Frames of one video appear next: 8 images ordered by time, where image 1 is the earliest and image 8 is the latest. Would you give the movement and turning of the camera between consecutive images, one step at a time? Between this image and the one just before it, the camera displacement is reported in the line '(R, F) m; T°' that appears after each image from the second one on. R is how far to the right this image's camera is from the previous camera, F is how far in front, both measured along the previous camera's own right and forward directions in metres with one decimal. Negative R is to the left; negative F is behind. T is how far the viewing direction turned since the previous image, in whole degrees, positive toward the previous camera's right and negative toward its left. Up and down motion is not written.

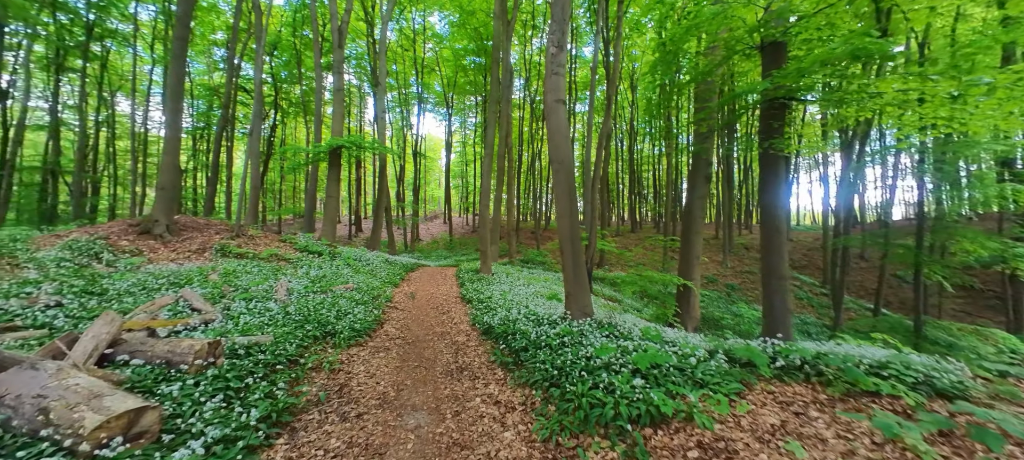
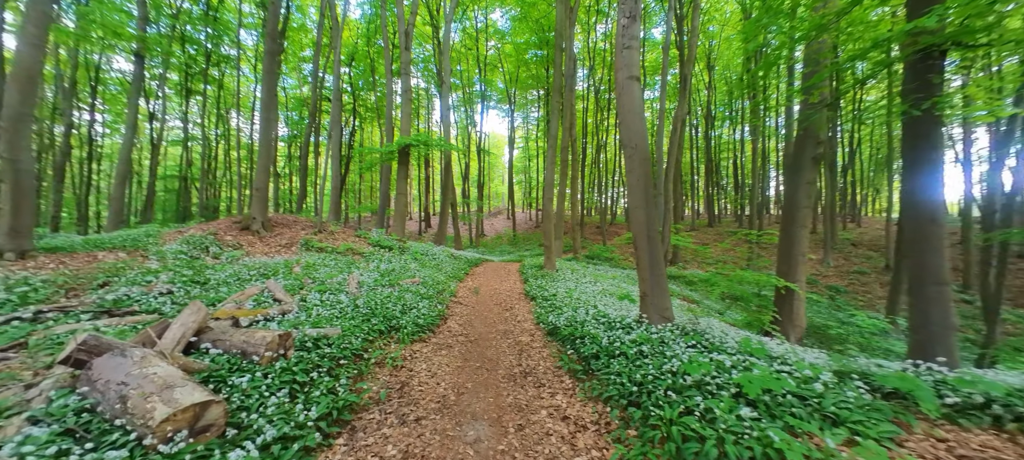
(-0.1, +0.7) m; -11°
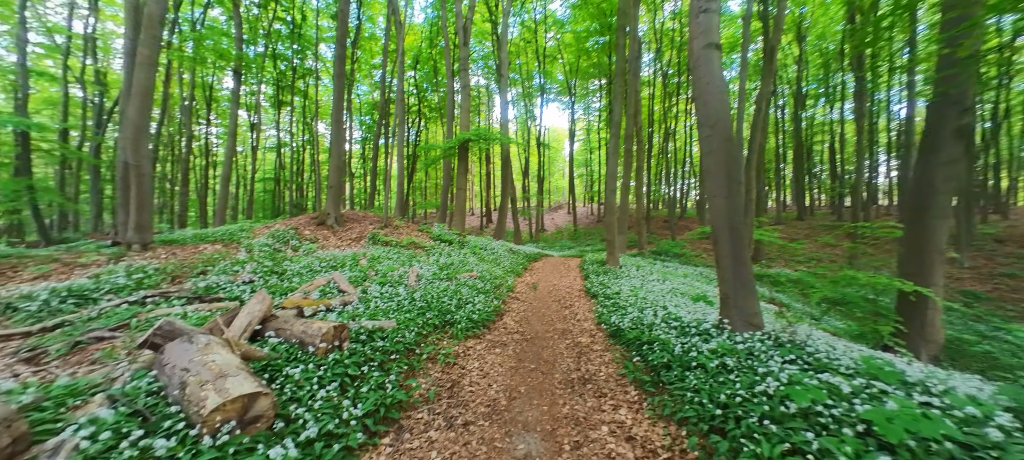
(+0.1, +0.5) m; -11°
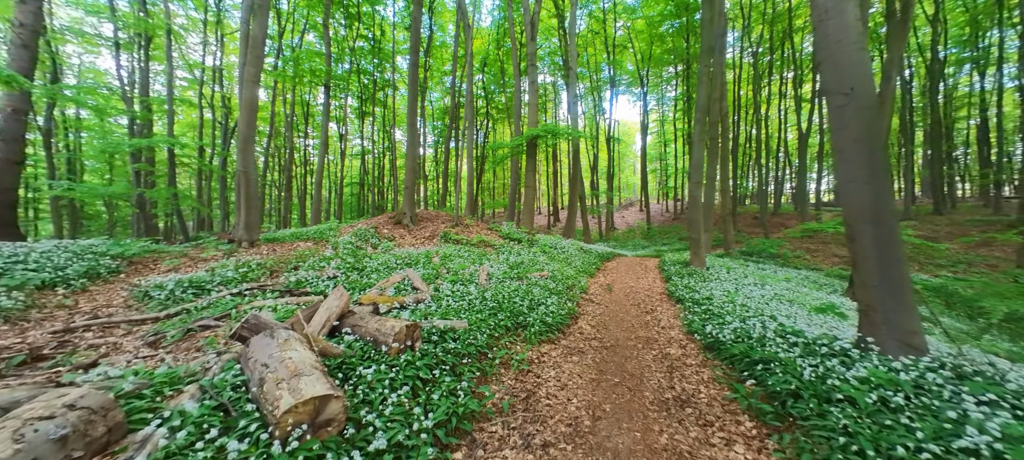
(-0.2, +0.6) m; -12°
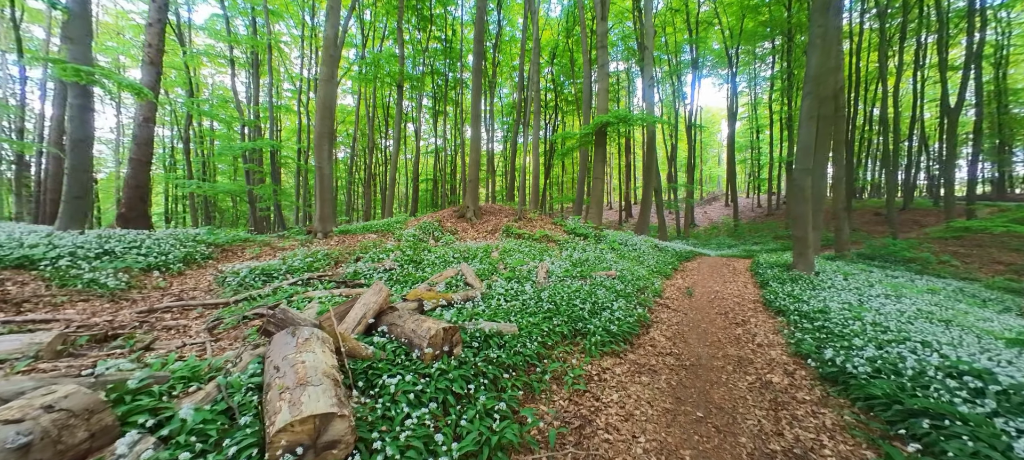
(+0.2, +0.8) m; -12°
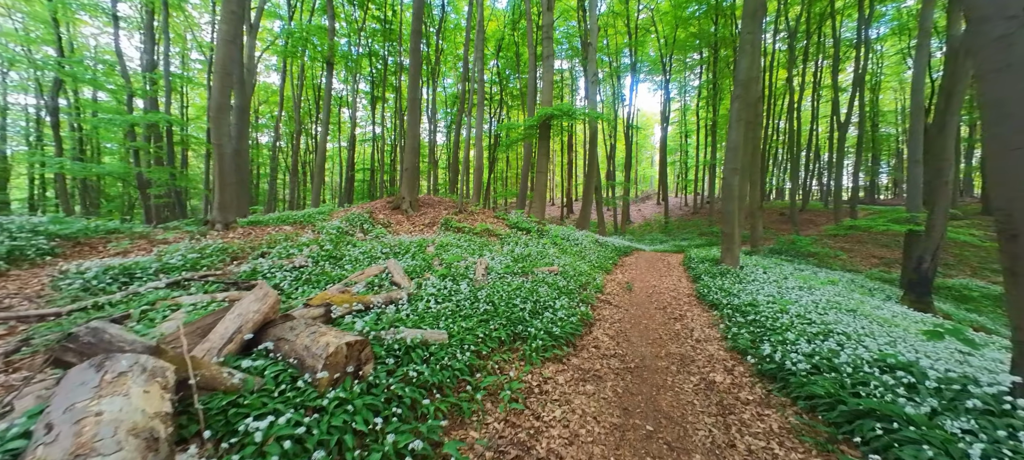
(+0.2, +0.7) m; +10°
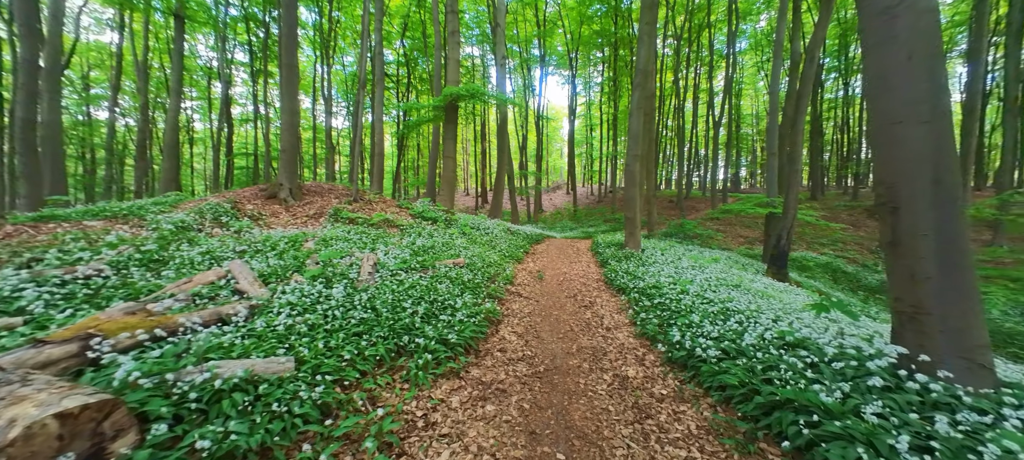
(+0.4, +0.9) m; +14°
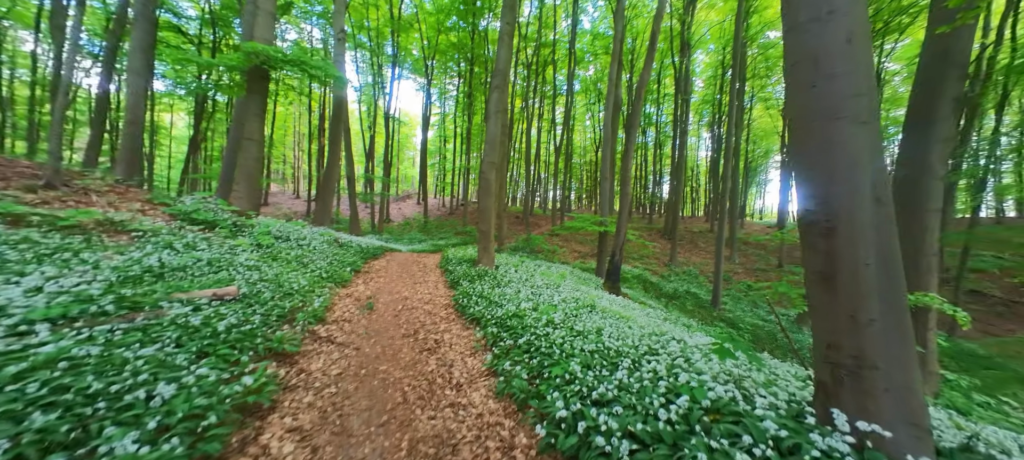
(+0.5, +1.7) m; +26°
